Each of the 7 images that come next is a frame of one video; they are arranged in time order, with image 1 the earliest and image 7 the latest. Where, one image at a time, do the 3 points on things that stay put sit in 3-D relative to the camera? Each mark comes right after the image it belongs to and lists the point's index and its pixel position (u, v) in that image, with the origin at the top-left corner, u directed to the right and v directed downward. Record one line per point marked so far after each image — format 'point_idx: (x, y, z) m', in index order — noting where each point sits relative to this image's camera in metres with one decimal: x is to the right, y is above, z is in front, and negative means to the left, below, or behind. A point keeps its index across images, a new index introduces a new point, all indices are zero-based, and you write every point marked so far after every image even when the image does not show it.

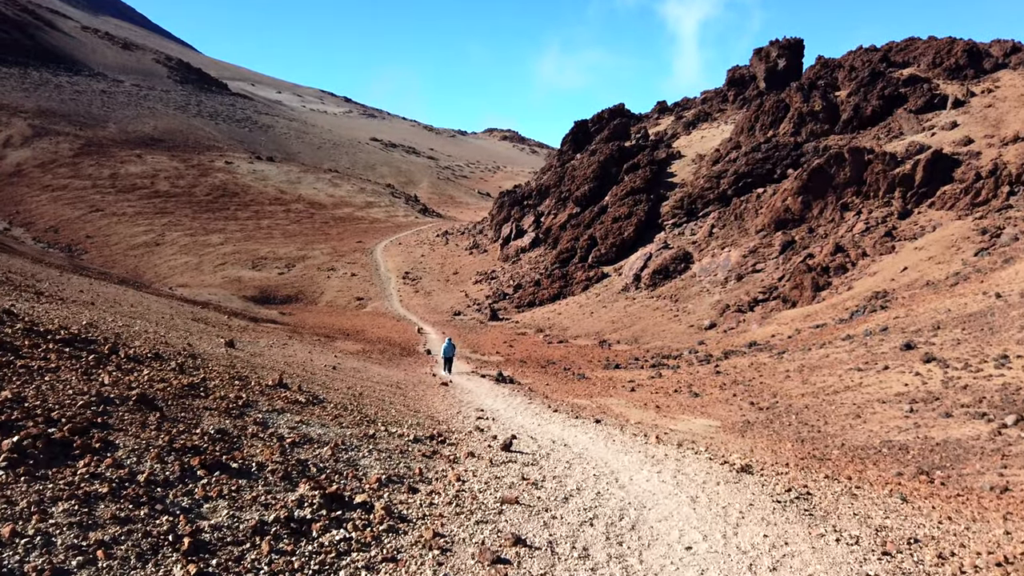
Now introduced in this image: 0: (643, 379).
0: (+2.8, -2.0, +16.5) m
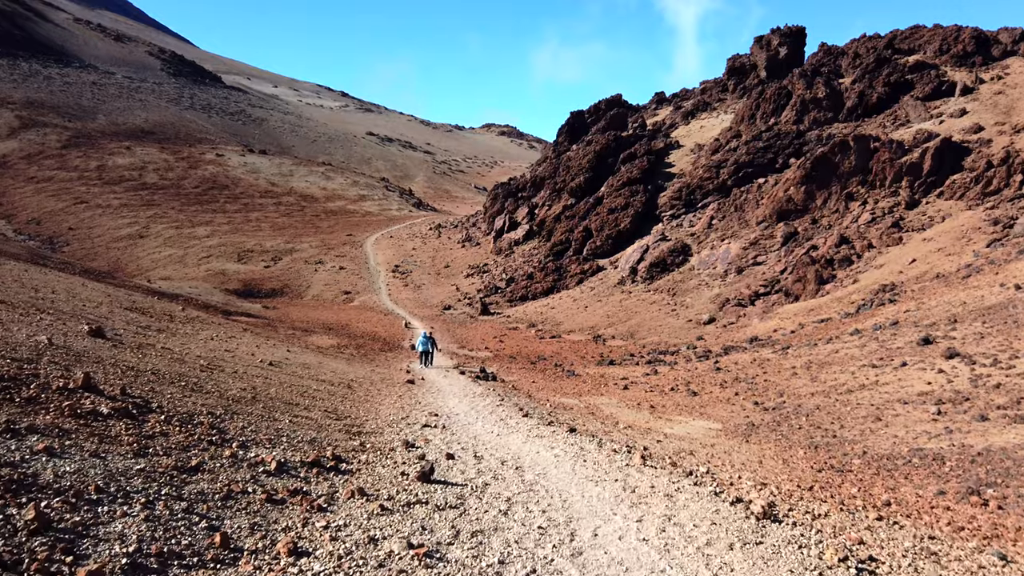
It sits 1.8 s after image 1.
0: (+2.5, -1.8, +15.4) m
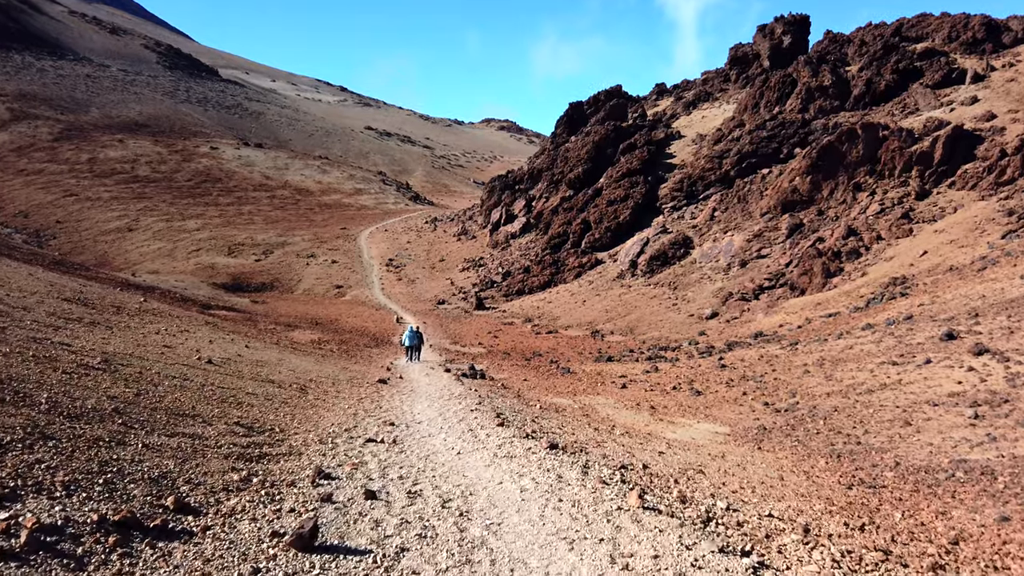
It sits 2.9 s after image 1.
0: (+2.4, -1.6, +14.5) m
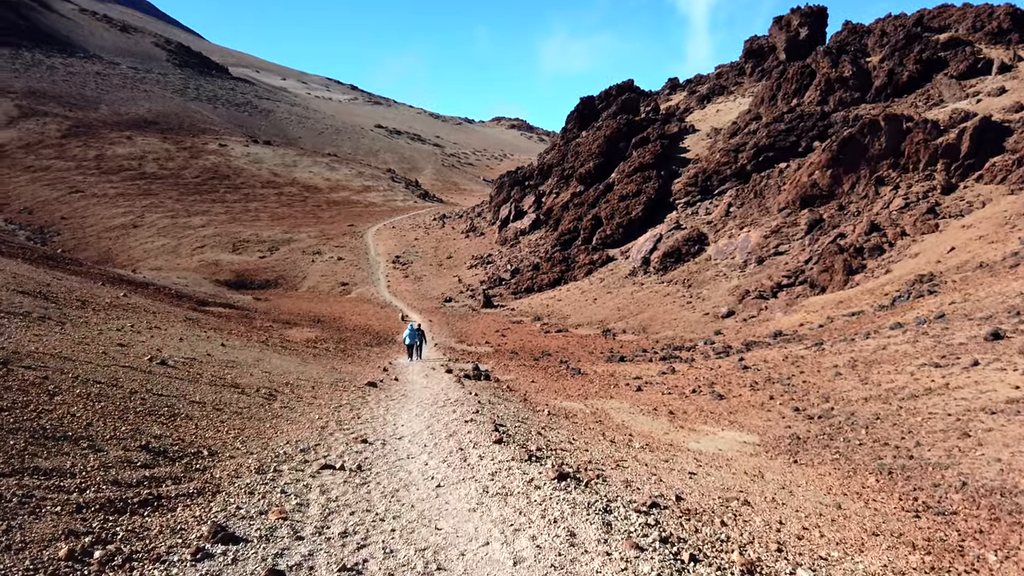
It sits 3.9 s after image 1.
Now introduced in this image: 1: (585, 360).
0: (+2.5, -1.6, +13.6) m
1: (+1.8, -1.8, +18.5) m
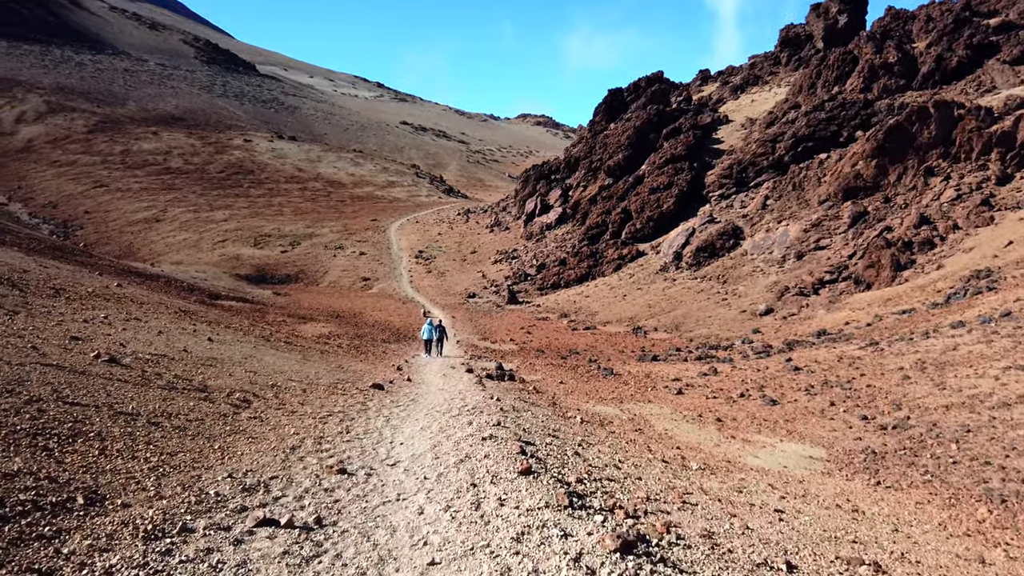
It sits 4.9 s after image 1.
0: (+2.9, -1.4, +12.5) m
1: (+2.4, -1.6, +17.4) m
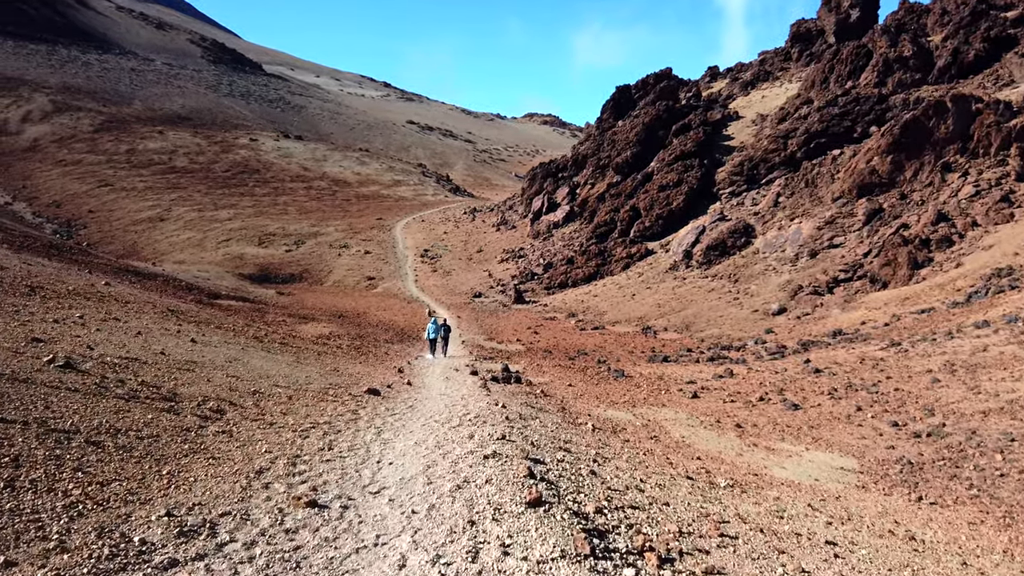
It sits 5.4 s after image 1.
0: (+3.0, -1.4, +12.0) m
1: (+2.5, -1.6, +16.9) m
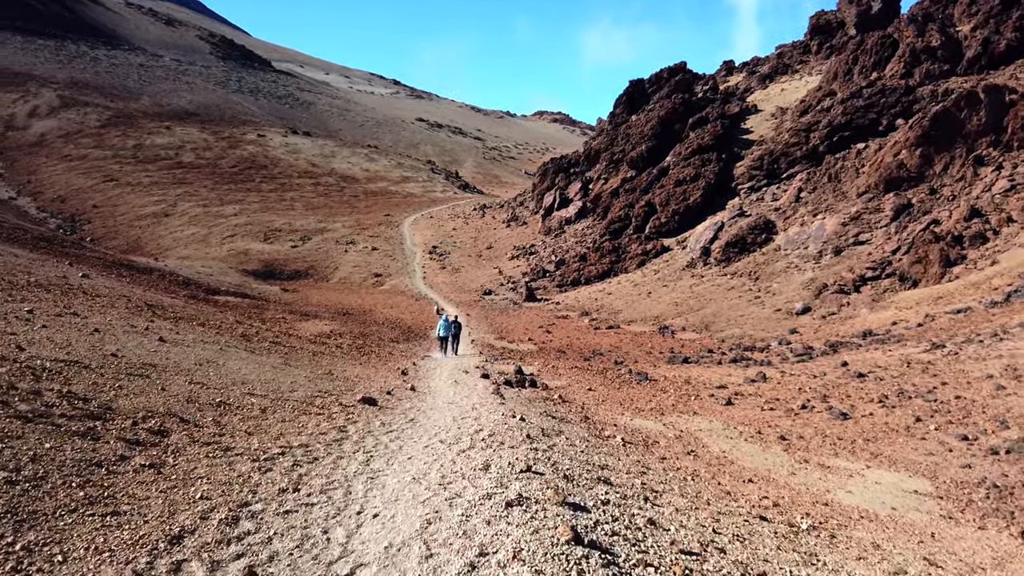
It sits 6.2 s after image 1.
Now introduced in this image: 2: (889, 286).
0: (+3.2, -1.4, +11.1) m
1: (+2.8, -1.5, +16.0) m
2: (+9.7, +0.1, +19.5) m
